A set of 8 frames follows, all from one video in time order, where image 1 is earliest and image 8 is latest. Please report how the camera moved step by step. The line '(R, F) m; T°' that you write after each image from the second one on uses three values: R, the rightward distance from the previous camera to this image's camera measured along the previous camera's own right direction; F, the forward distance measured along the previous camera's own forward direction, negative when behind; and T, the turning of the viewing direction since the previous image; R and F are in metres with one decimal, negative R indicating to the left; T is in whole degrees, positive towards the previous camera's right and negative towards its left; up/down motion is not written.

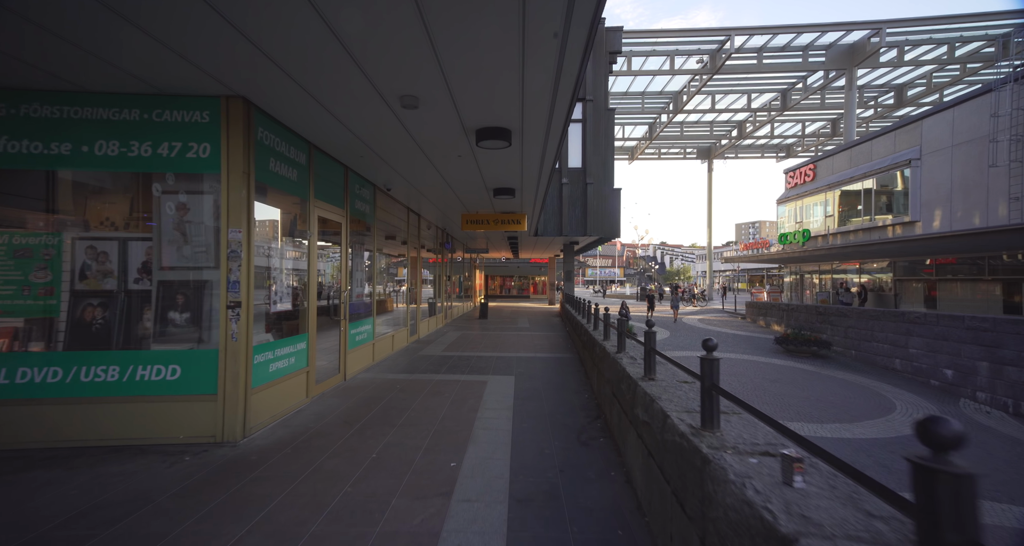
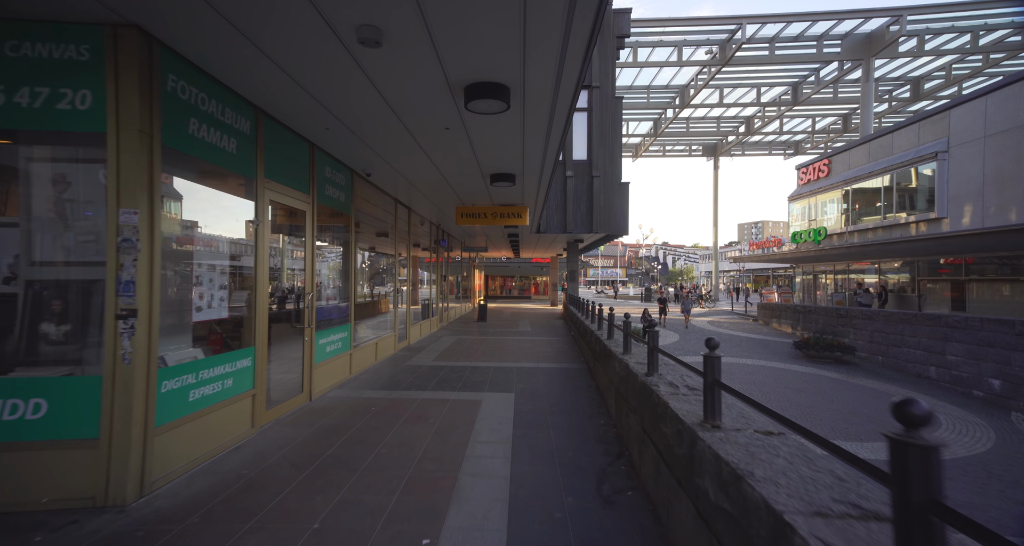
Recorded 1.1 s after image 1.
(0.0, +0.9) m; 0°
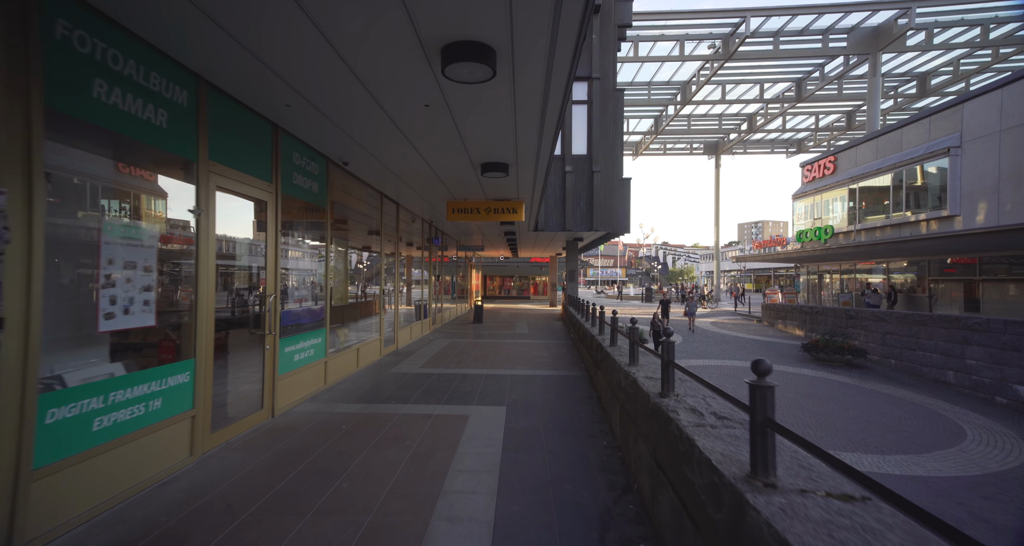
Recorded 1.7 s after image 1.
(+0.1, +0.6) m; 0°
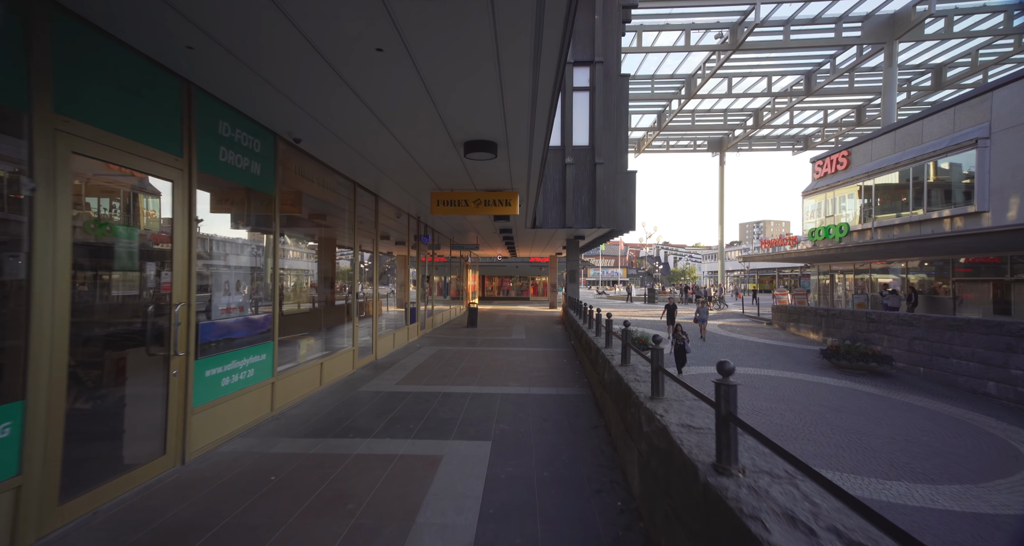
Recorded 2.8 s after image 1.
(+0.1, +1.0) m; 0°
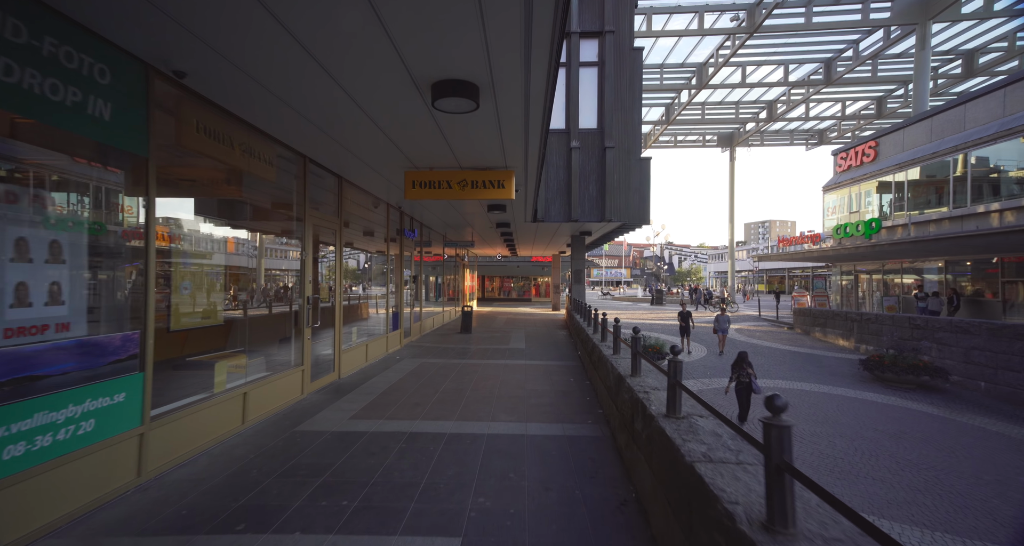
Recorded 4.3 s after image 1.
(+0.1, +1.5) m; 0°
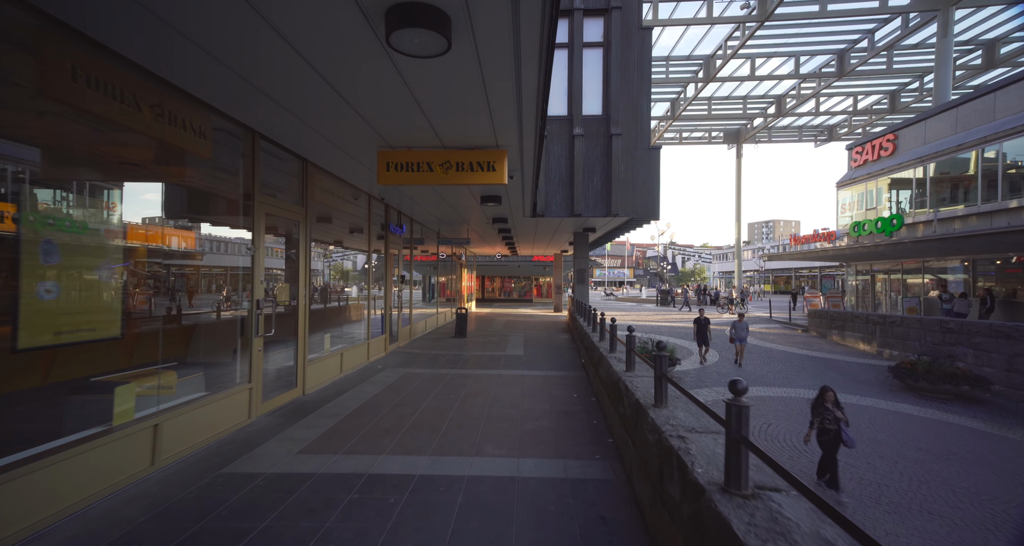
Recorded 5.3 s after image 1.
(+0.1, +0.9) m; 0°
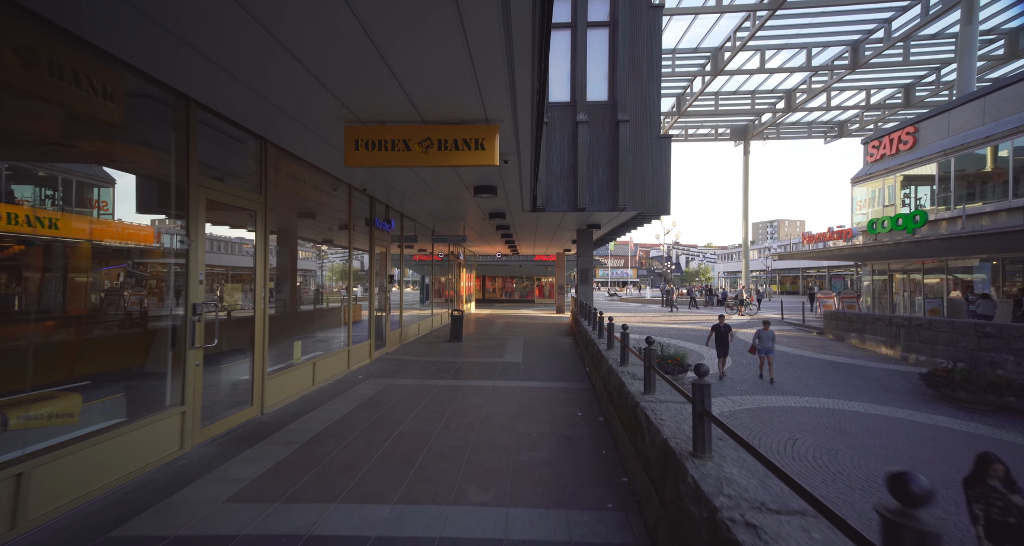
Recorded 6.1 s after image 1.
(+0.1, +0.8) m; 0°
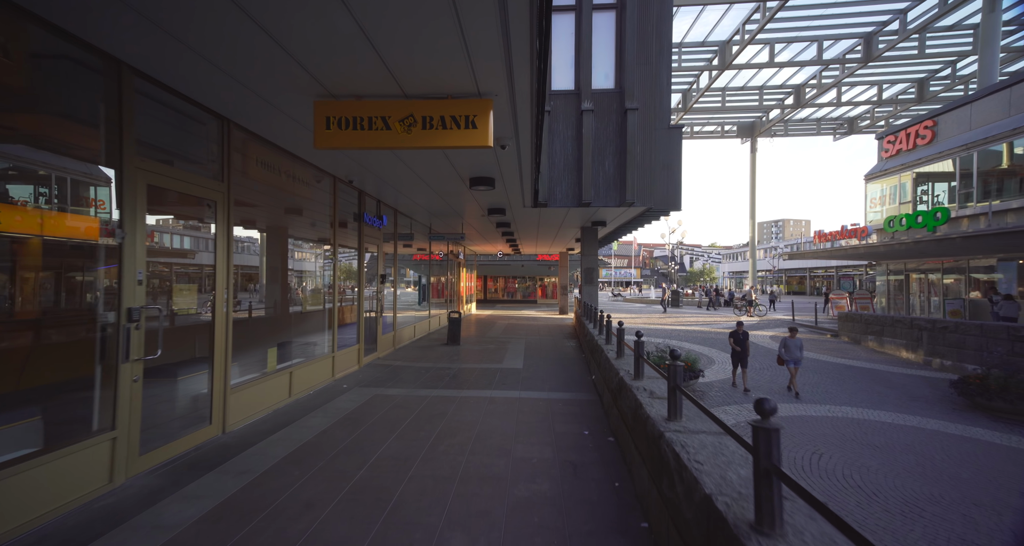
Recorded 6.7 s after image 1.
(+0.1, +0.6) m; 0°
